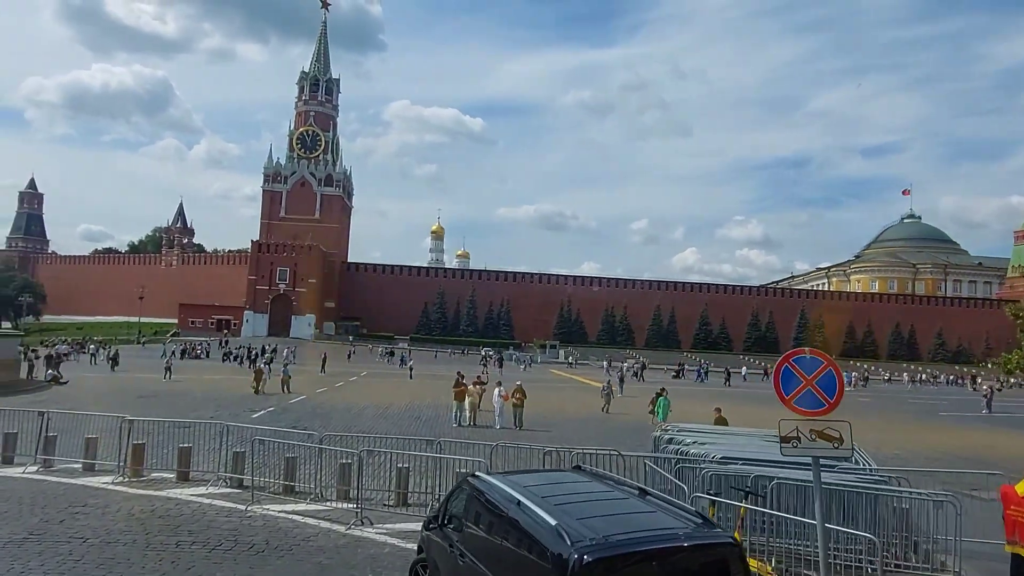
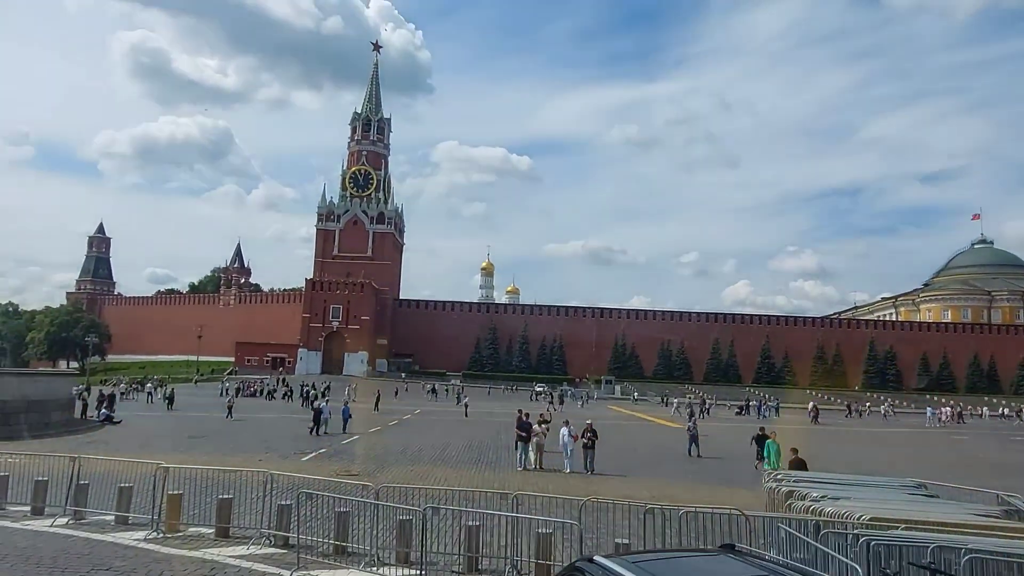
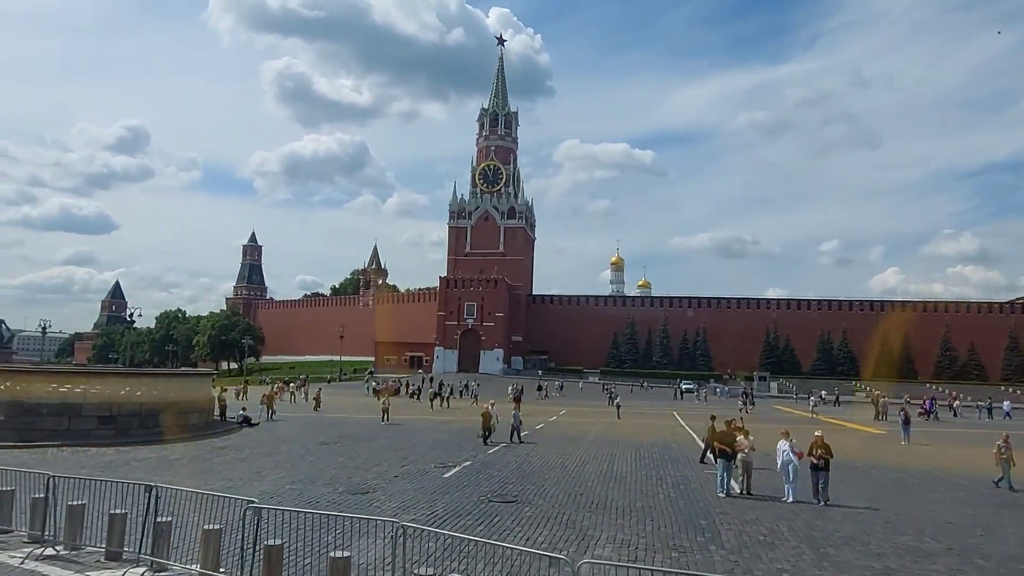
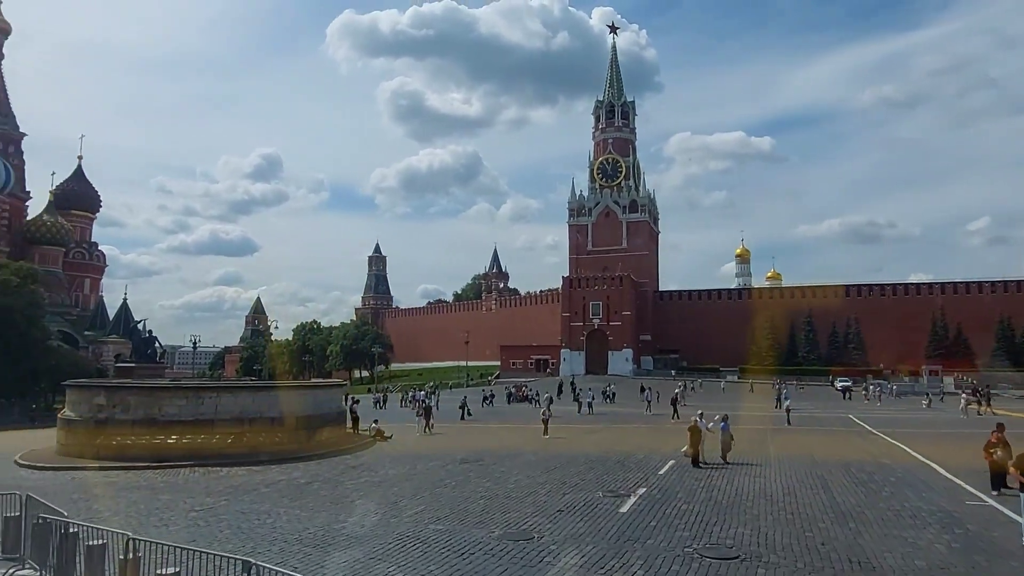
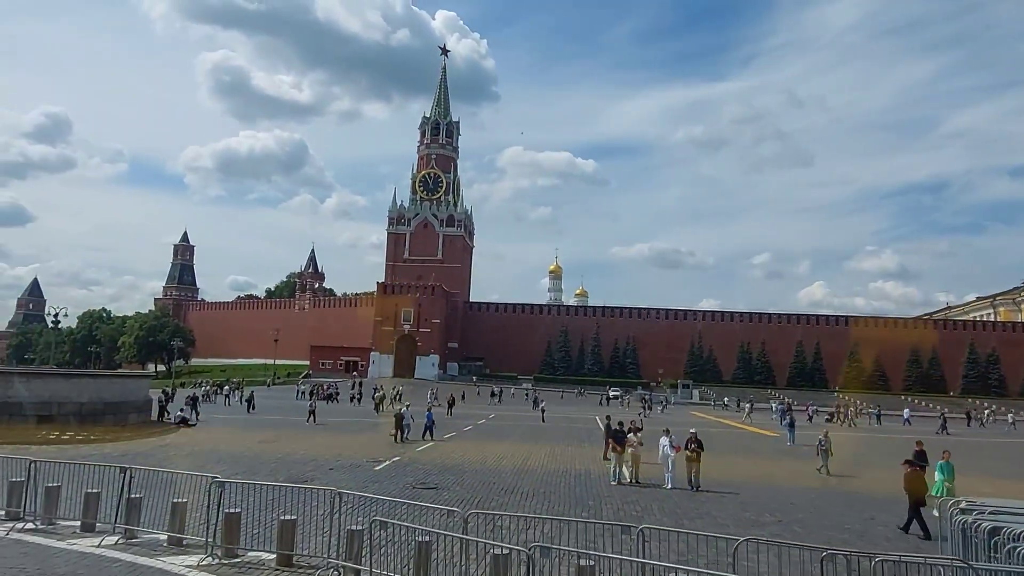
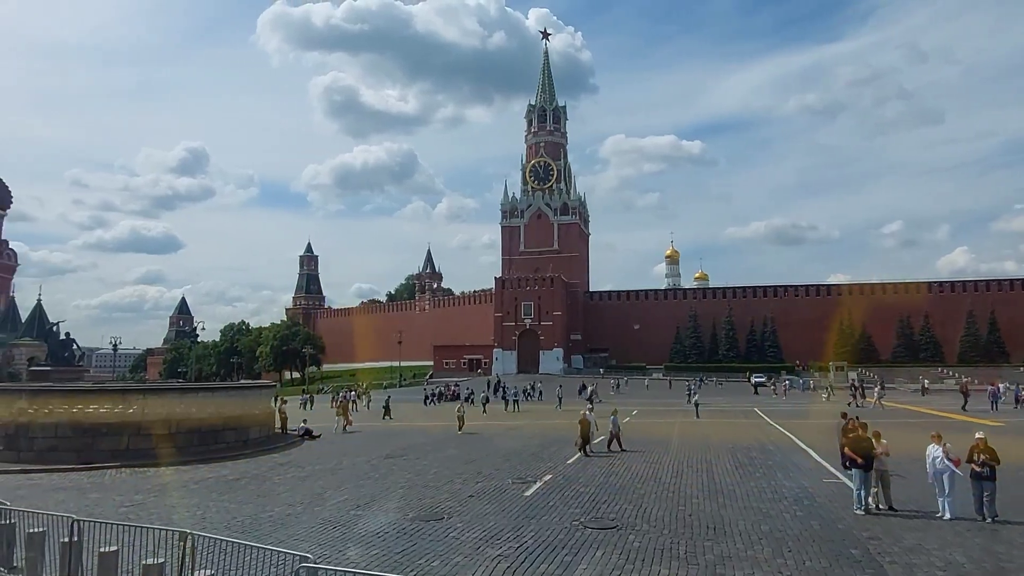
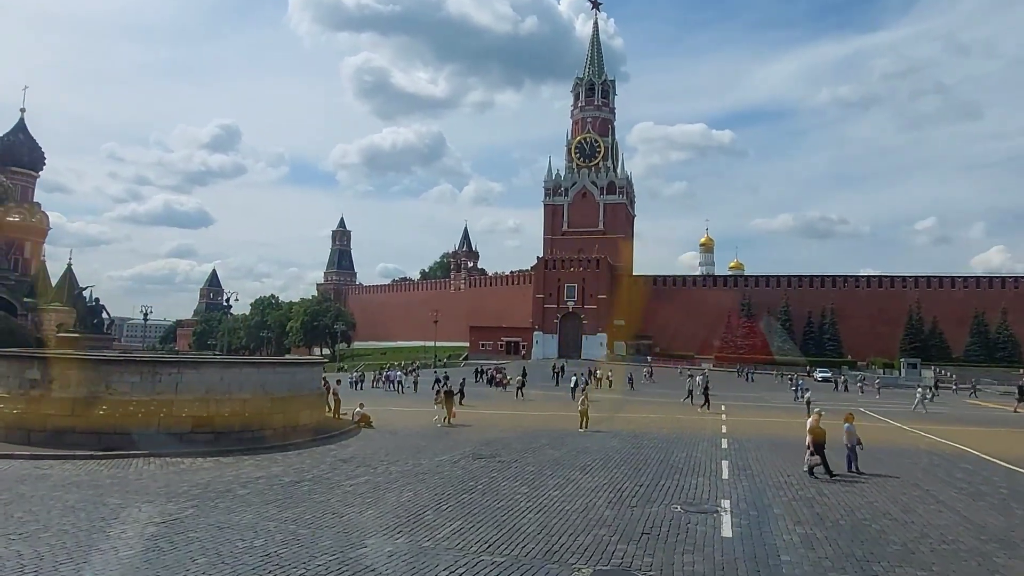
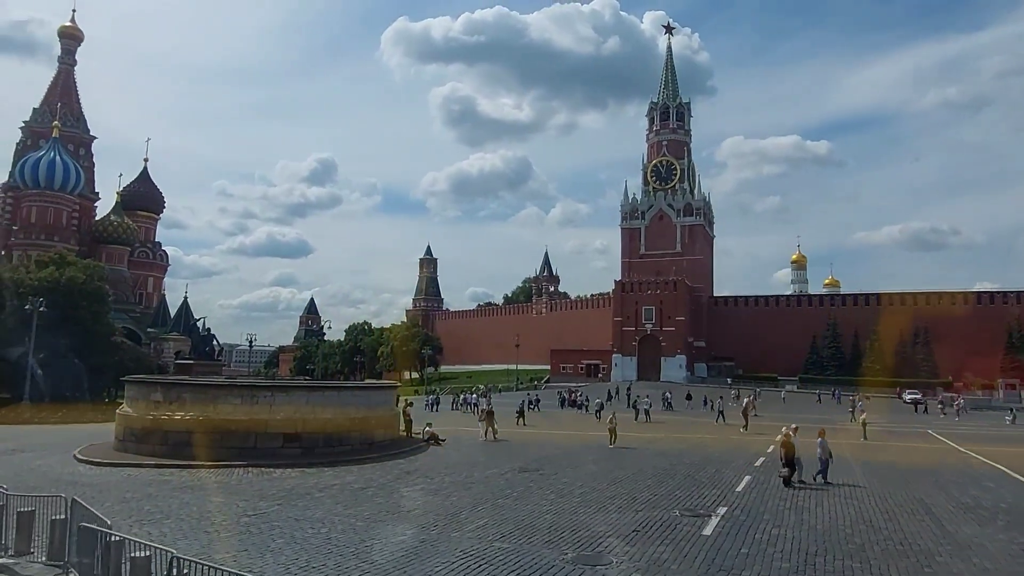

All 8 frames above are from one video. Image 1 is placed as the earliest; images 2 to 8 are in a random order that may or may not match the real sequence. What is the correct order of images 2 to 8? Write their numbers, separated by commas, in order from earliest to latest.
2, 5, 3, 6, 4, 8, 7
